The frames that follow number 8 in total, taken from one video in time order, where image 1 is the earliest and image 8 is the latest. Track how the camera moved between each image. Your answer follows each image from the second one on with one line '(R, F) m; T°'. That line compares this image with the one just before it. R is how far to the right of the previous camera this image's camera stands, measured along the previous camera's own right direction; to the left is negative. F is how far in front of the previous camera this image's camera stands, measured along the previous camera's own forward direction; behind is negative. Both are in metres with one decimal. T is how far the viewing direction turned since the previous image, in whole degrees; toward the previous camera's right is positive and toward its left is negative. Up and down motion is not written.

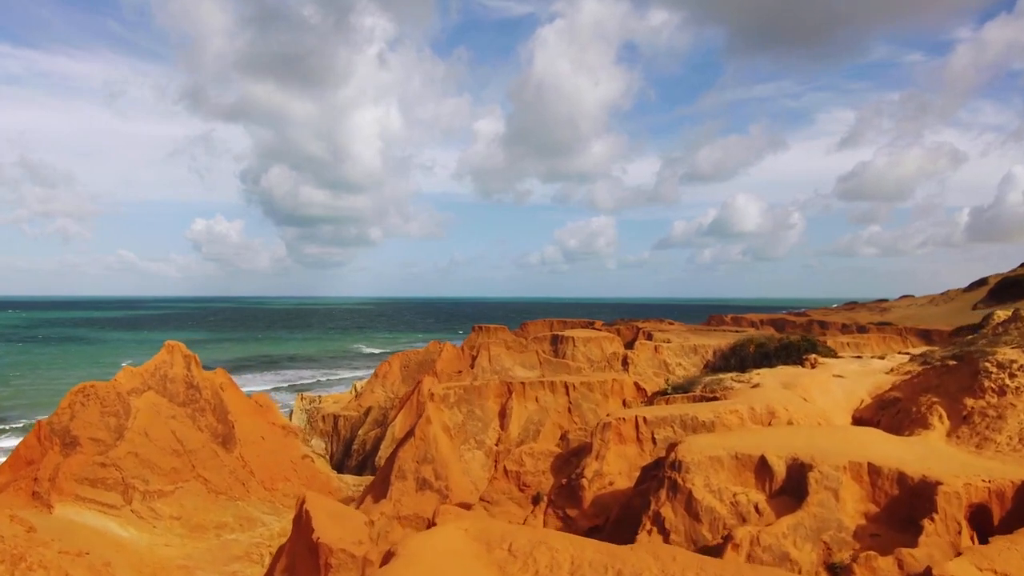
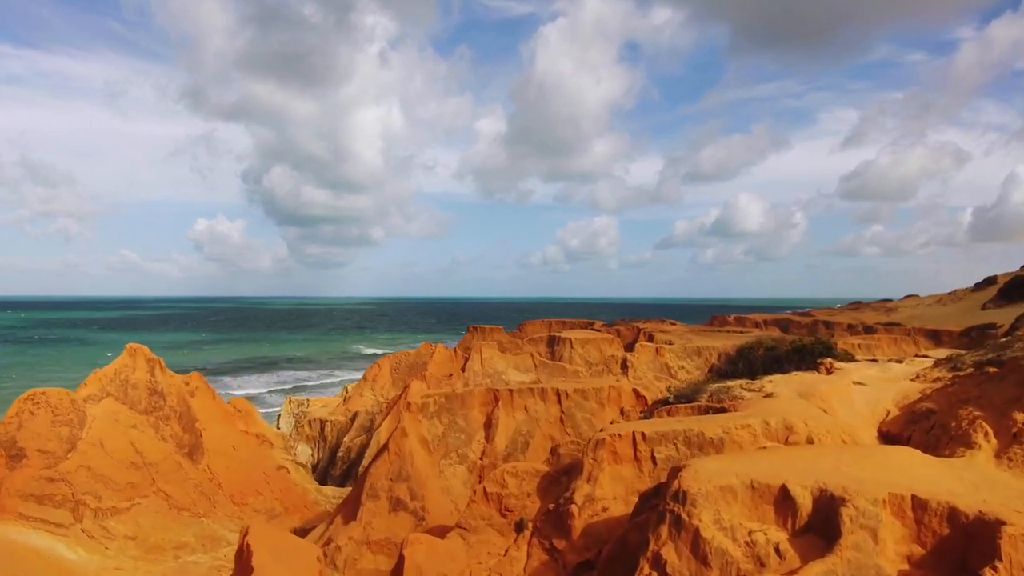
(+0.3, +1.3) m; 0°
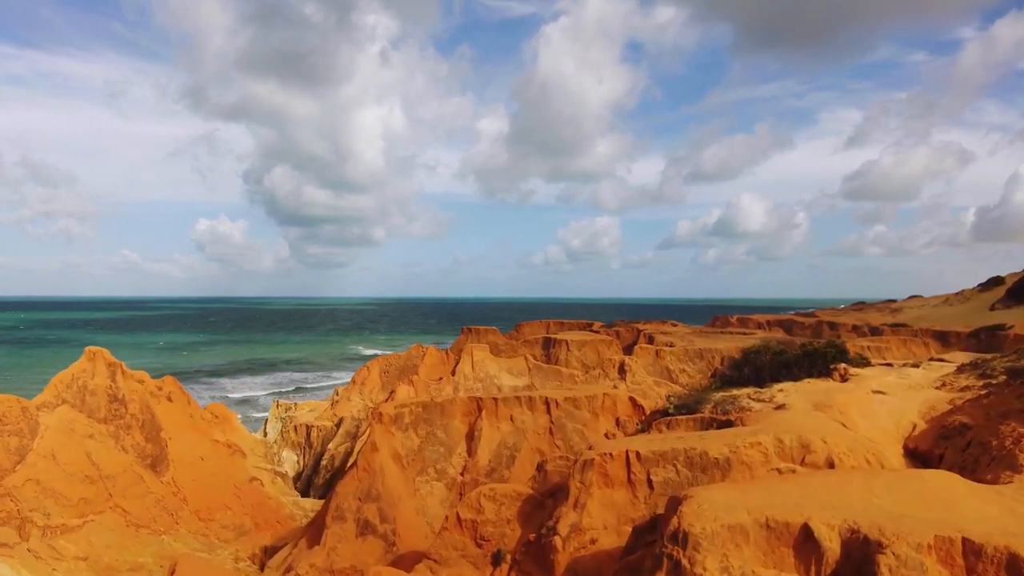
(+0.3, +1.1) m; 0°
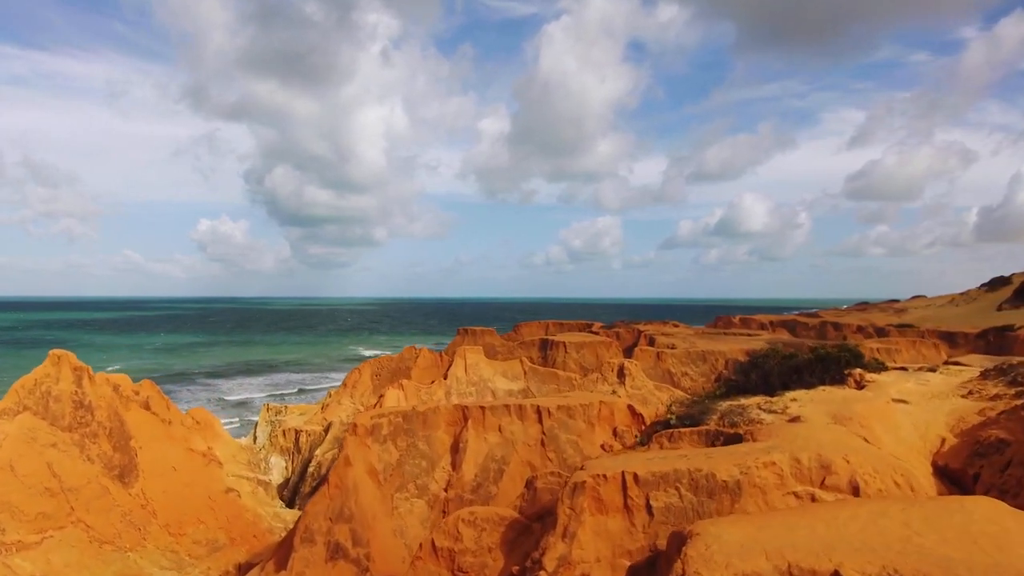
(+0.2, +0.9) m; 0°
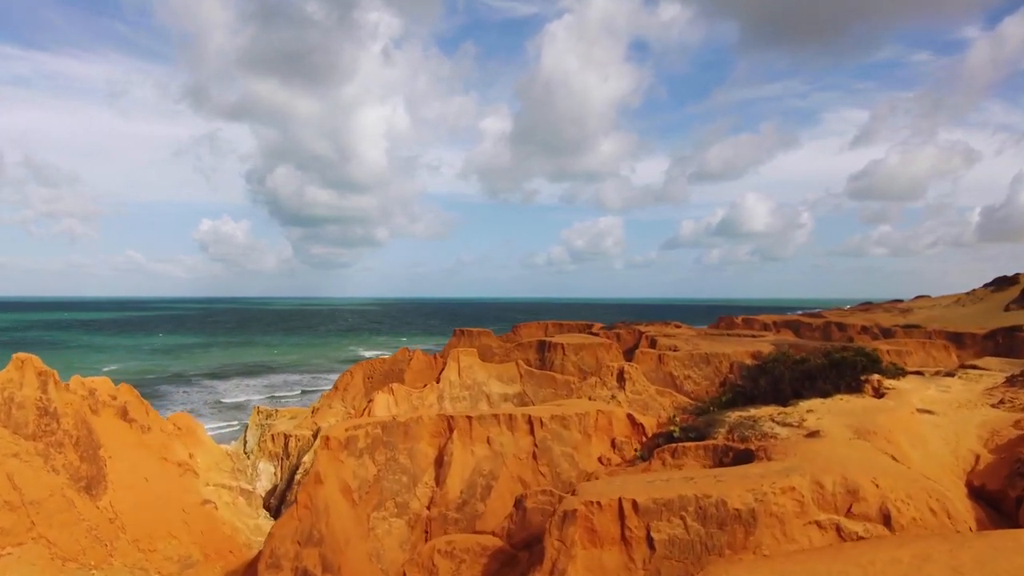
(+0.2, +0.9) m; 0°
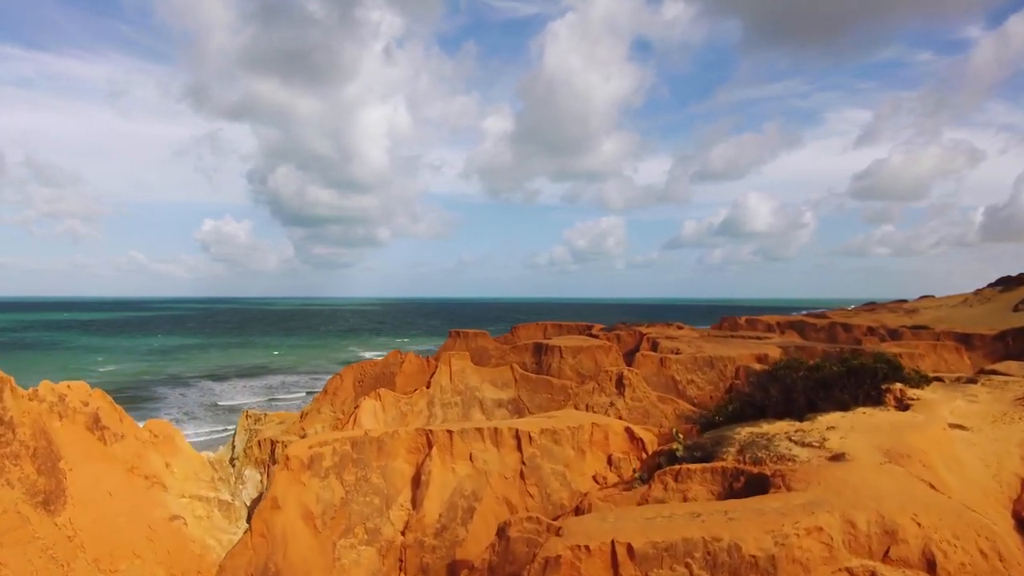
(+0.2, +1.0) m; 0°
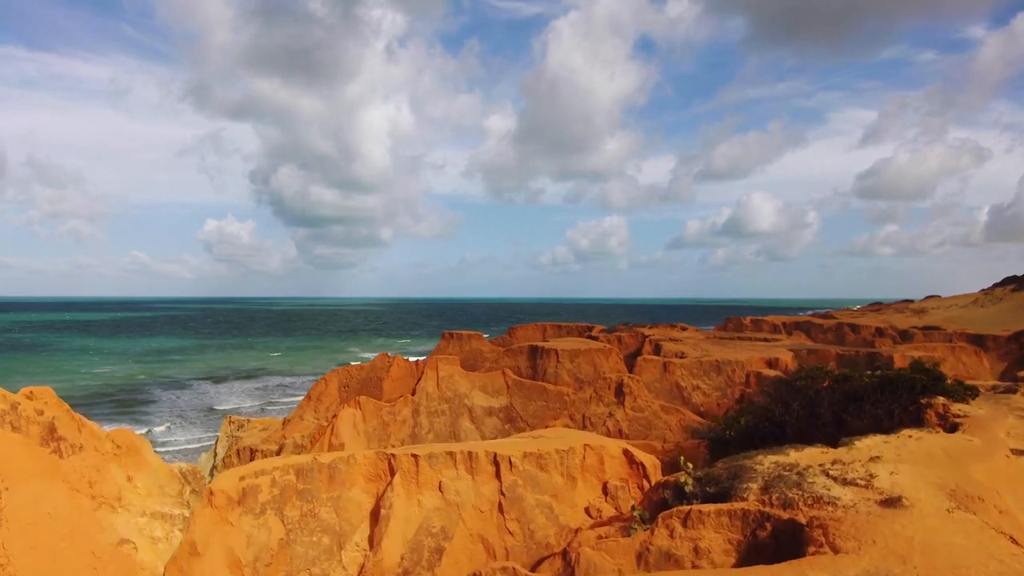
(+0.3, +1.4) m; 0°
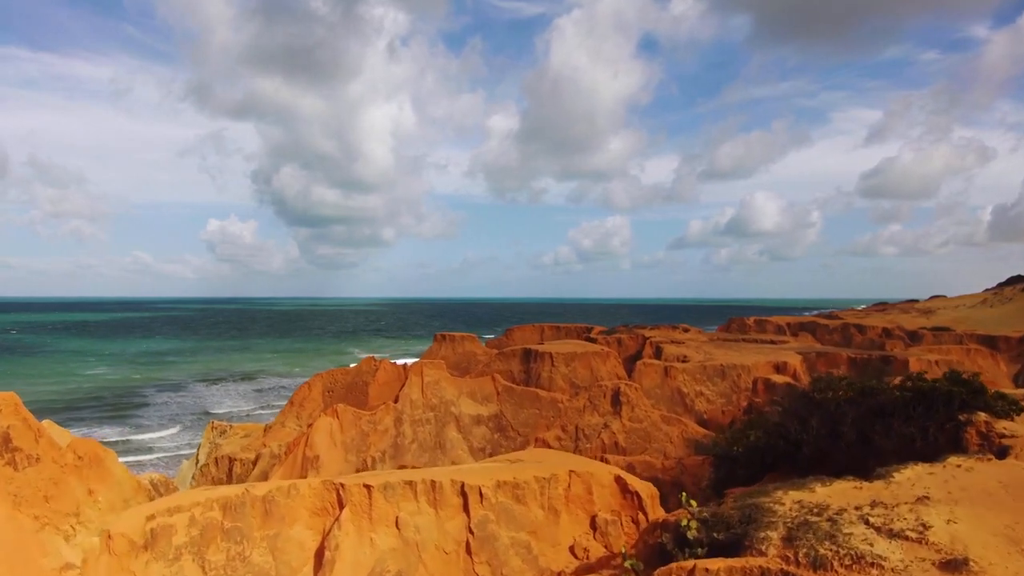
(+0.3, +1.2) m; 0°
